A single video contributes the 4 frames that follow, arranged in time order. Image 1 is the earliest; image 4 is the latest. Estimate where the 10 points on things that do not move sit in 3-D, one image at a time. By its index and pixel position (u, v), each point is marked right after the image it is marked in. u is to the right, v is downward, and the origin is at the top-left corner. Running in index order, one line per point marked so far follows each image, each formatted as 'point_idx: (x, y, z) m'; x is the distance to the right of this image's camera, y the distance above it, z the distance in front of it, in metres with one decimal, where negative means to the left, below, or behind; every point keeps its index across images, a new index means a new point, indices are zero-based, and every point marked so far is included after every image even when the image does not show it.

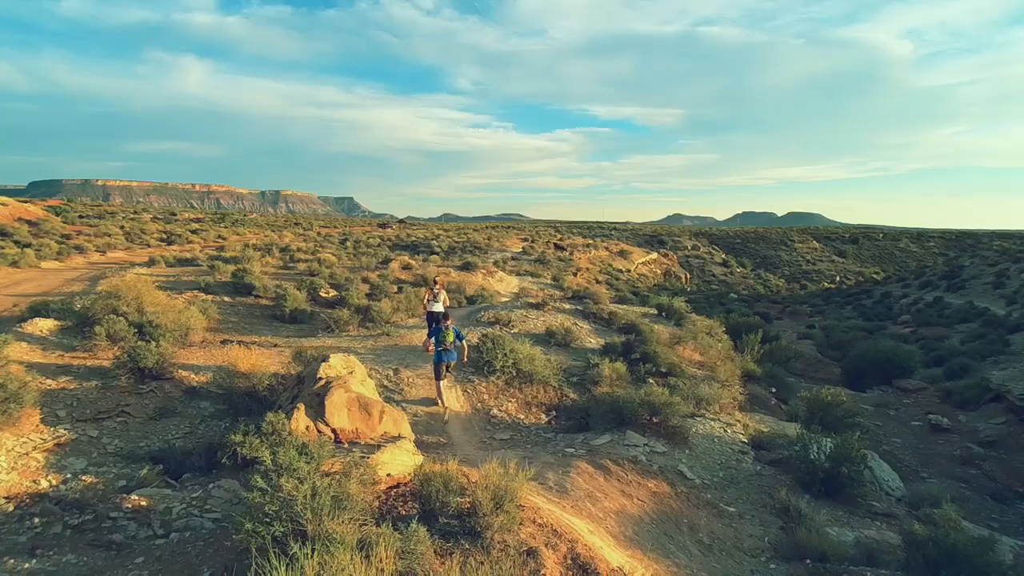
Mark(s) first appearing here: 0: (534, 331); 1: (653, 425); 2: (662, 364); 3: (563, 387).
0: (+0.5, -1.0, +14.9) m
1: (+2.1, -2.0, +9.2) m
2: (+3.3, -1.7, +13.8) m
3: (+1.0, -1.9, +12.0) m
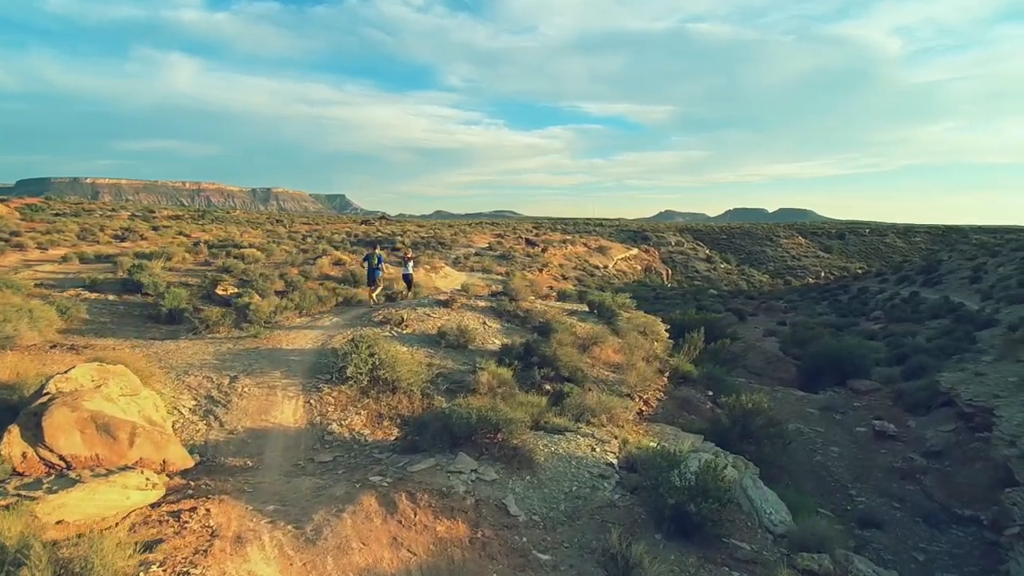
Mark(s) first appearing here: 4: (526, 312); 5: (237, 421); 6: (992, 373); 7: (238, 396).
0: (-1.8, -0.9, +13.3) m
1: (-0.2, -1.9, +7.6) m
2: (+1.0, -1.6, +12.2) m
3: (-1.4, -1.8, +10.4) m
4: (+0.4, -0.6, +15.9) m
5: (-4.0, -1.9, +9.0) m
6: (+13.2, -2.3, +17.2) m
7: (-4.2, -1.7, +9.7) m
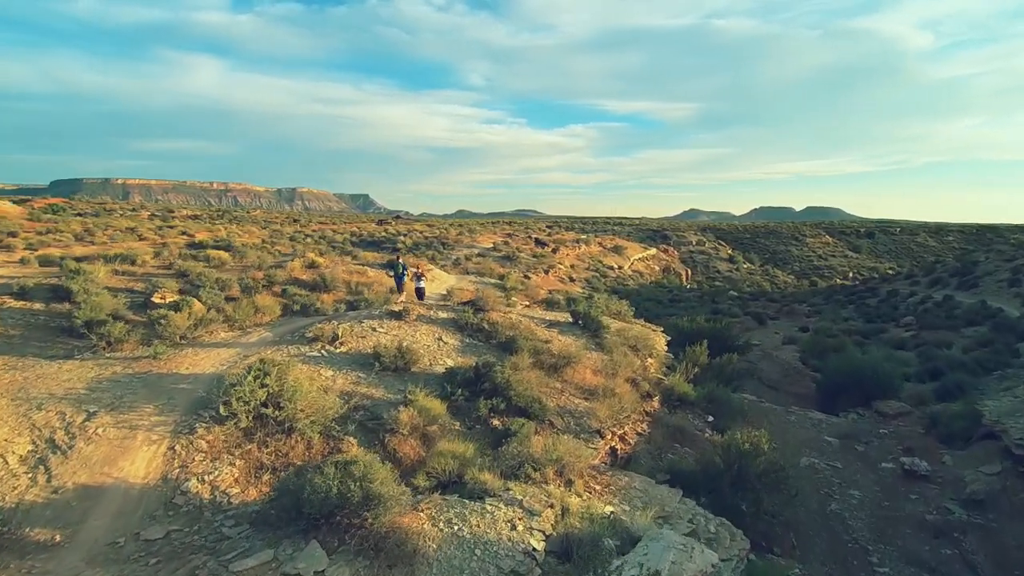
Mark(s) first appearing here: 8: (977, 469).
0: (-2.7, -1.1, +11.3) m
1: (-1.3, -2.1, +5.5) m
2: (0.0, -1.8, +10.1) m
3: (-2.4, -2.0, +8.3) m
4: (-0.4, -0.8, +13.8) m
5: (-5.0, -2.1, +7.1) m
6: (+12.5, -2.5, +14.6) m
7: (-5.2, -1.9, +7.7) m
8: (+9.1, -3.5, +12.3) m
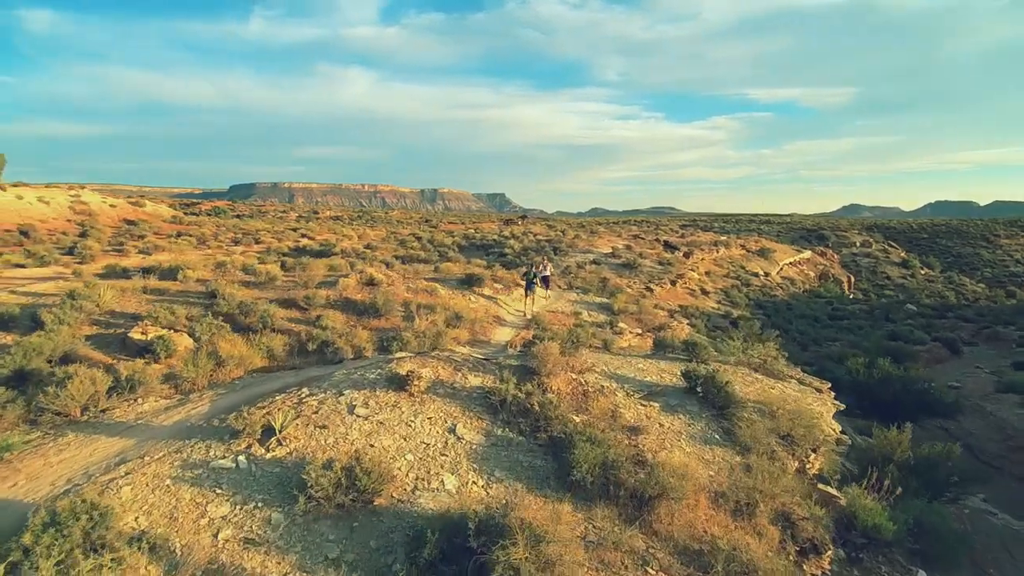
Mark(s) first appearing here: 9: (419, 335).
0: (-2.2, -1.8, +6.8) m
1: (-2.1, -2.9, +0.9) m
2: (+0.2, -2.6, +5.1) m
3: (-2.5, -2.7, +3.9) m
4: (+0.5, -1.6, +8.8) m
5: (-5.4, -2.8, +3.2) m
6: (+13.2, -3.6, +6.9) m
7: (-5.5, -2.5, +3.9) m
8: (+9.5, -4.5, +5.3) m
9: (-1.9, -1.0, +13.2) m
